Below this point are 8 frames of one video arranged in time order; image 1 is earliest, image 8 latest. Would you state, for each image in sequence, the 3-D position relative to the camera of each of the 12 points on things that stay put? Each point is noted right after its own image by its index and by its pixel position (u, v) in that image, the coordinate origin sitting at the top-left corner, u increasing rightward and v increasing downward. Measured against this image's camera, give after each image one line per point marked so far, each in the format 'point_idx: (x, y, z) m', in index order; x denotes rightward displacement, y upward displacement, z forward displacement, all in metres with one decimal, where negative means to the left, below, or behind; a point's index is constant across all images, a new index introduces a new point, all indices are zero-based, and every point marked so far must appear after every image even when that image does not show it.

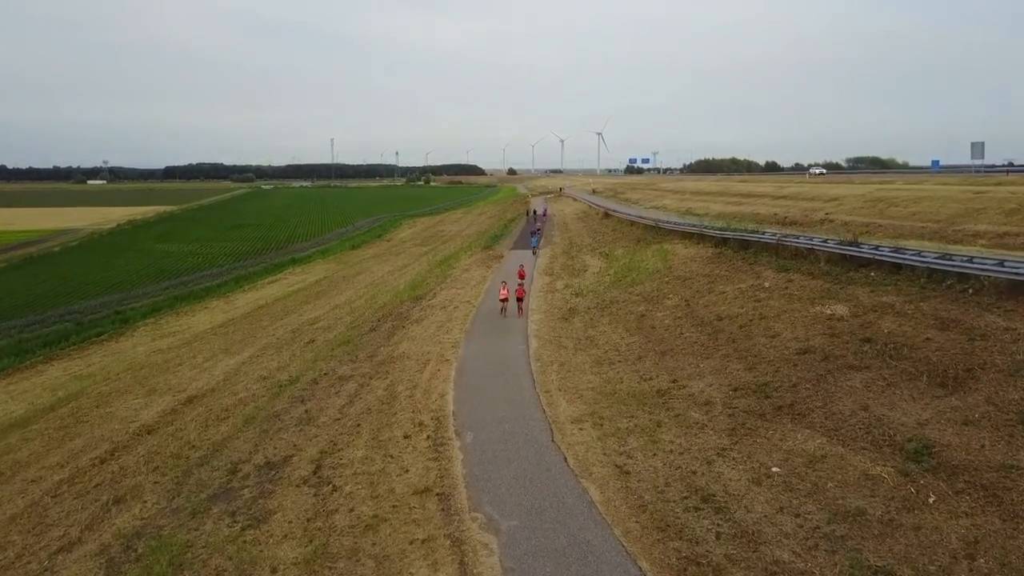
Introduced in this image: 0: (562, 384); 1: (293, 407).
0: (+0.7, -1.3, +13.6) m
1: (-3.5, -1.9, +15.9) m
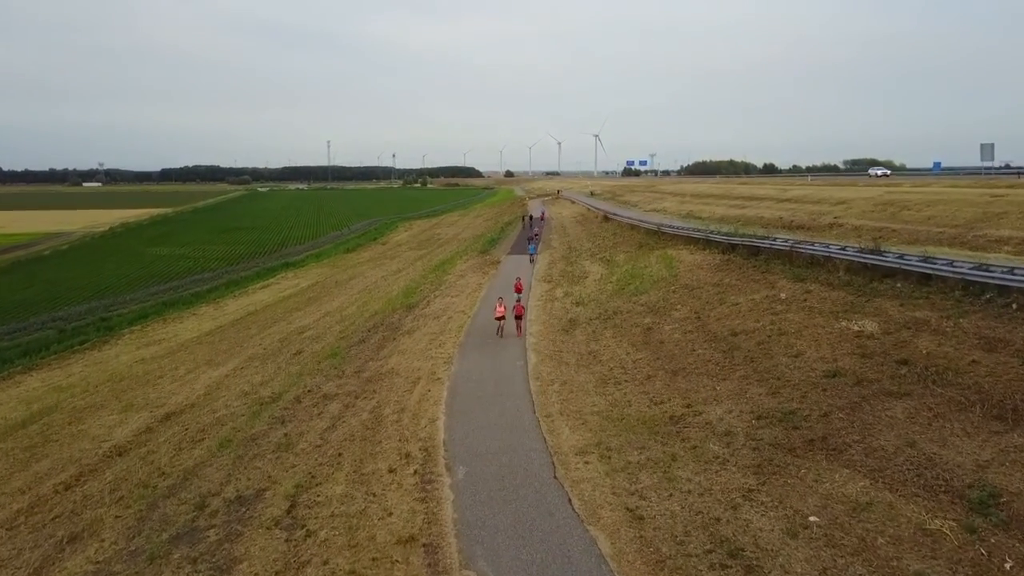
0: (+0.6, -1.5, +12.4) m
1: (-3.6, -2.1, +14.7) m
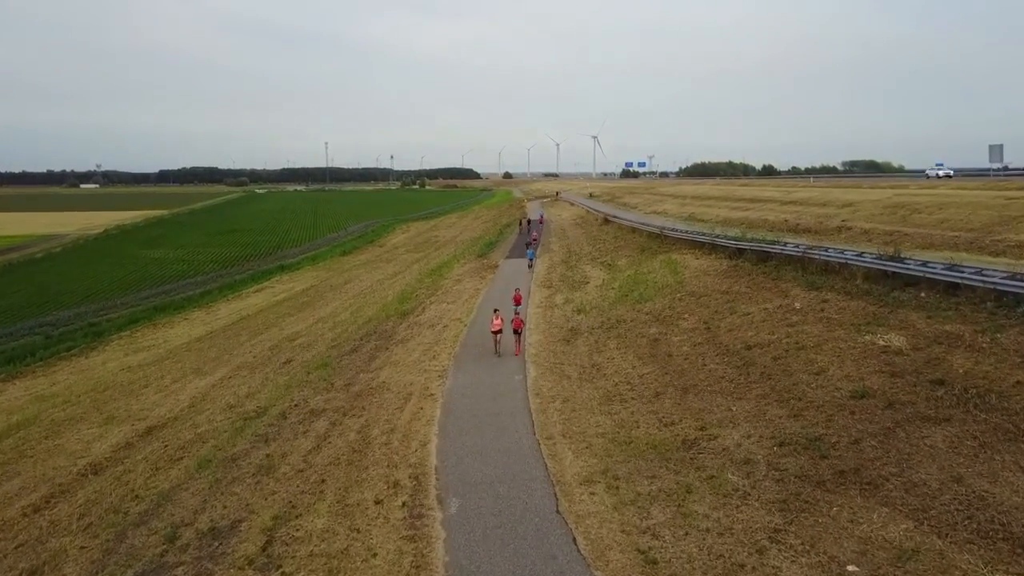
0: (+0.6, -1.6, +11.5) m
1: (-3.6, -2.2, +13.8) m
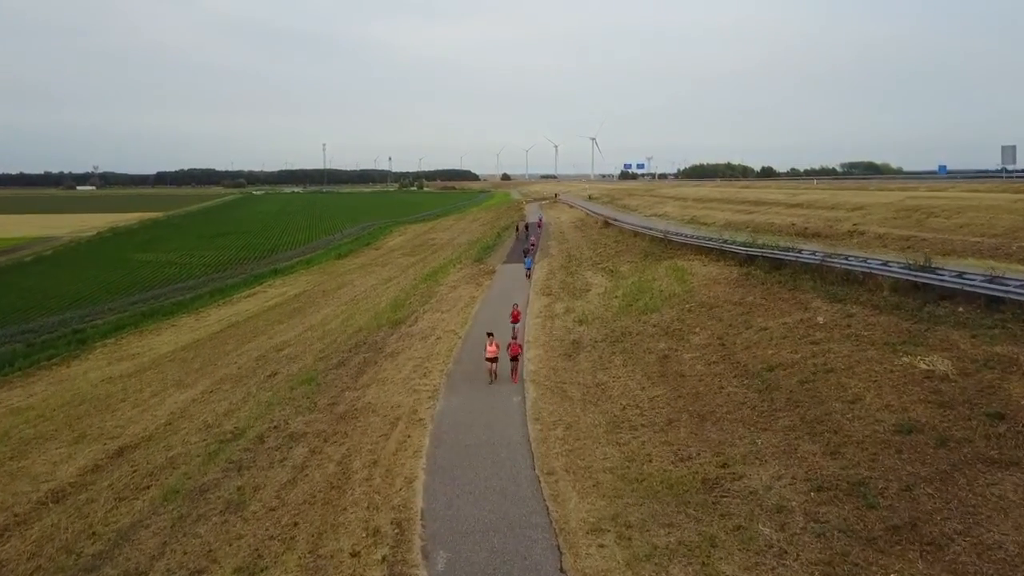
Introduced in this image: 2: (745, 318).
0: (+0.6, -1.8, +10.3) m
1: (-3.6, -2.4, +12.5) m
2: (+3.6, -0.5, +15.1) m
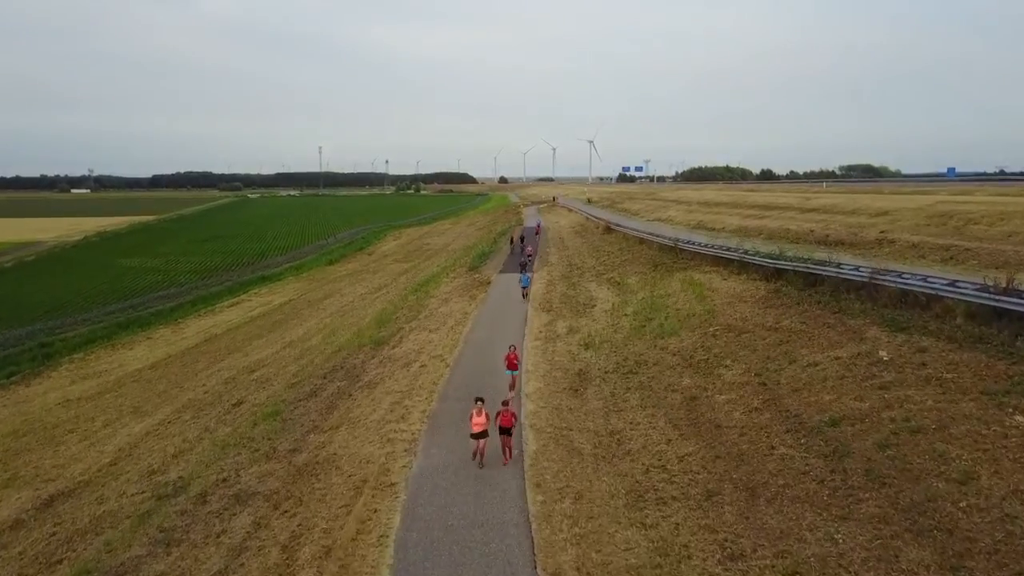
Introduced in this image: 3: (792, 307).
0: (+0.5, -2.1, +7.8) m
1: (-3.7, -2.7, +10.0) m
2: (+3.5, -0.8, +12.6) m
3: (+4.3, -0.3, +15.3) m
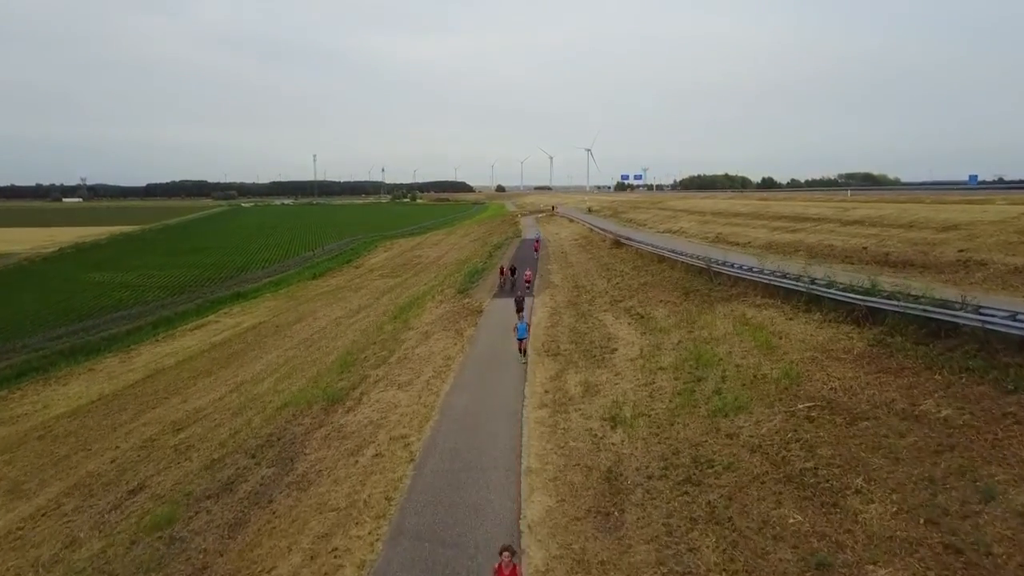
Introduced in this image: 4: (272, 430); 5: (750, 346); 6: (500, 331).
0: (+0.5, -2.7, +2.7) m
1: (-3.7, -3.3, +5.0) m
2: (+3.5, -1.4, +7.6) m
3: (+4.3, -0.9, +10.2) m
4: (-3.8, -2.2, +16.0) m
5: (+3.4, -0.8, +14.1) m
6: (-0.2, -0.9, +19.7) m
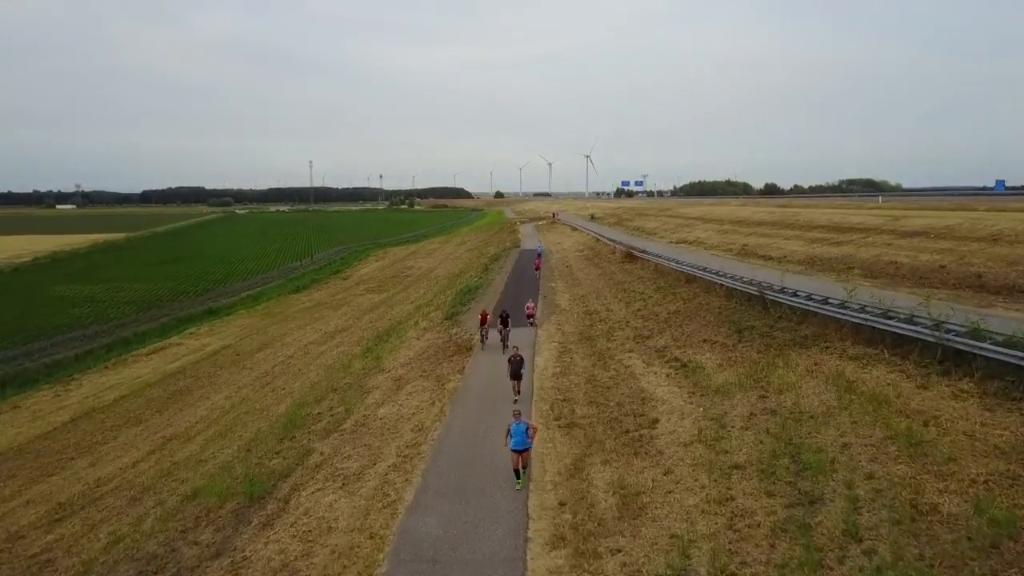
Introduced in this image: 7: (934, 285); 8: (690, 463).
0: (+0.5, -3.1, -2.3) m
1: (-3.7, -3.8, -0.1) m
2: (+3.4, -1.9, +2.6) m
3: (+4.3, -1.4, +5.2) m
4: (-3.9, -2.8, +11.0) m
5: (+3.3, -1.3, +9.1) m
6: (-0.3, -1.5, +14.7) m
7: (+8.5, +0.2, +19.8) m
8: (+1.8, -1.8, +9.9) m
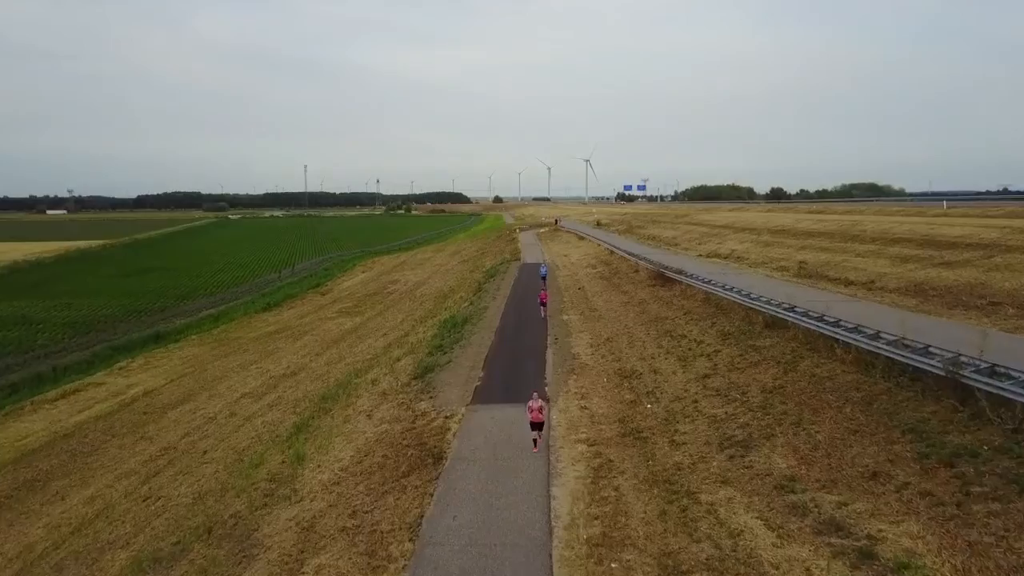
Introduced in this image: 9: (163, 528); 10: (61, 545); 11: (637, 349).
0: (+0.5, -3.8, -10.0) m
1: (-3.7, -4.5, -7.8) m
2: (+3.4, -2.6, -5.1) m
3: (+4.2, -2.1, -2.5) m
4: (-3.9, -3.5, +3.2) m
5: (+3.3, -2.0, +1.3) m
6: (-0.3, -2.2, +7.0) m
7: (+8.5, -0.6, +12.1) m
8: (+1.8, -2.5, +2.1) m
9: (-4.4, -2.9, +12.3) m
10: (-6.0, -3.3, +13.4) m
11: (+2.3, -1.1, +17.8) m
